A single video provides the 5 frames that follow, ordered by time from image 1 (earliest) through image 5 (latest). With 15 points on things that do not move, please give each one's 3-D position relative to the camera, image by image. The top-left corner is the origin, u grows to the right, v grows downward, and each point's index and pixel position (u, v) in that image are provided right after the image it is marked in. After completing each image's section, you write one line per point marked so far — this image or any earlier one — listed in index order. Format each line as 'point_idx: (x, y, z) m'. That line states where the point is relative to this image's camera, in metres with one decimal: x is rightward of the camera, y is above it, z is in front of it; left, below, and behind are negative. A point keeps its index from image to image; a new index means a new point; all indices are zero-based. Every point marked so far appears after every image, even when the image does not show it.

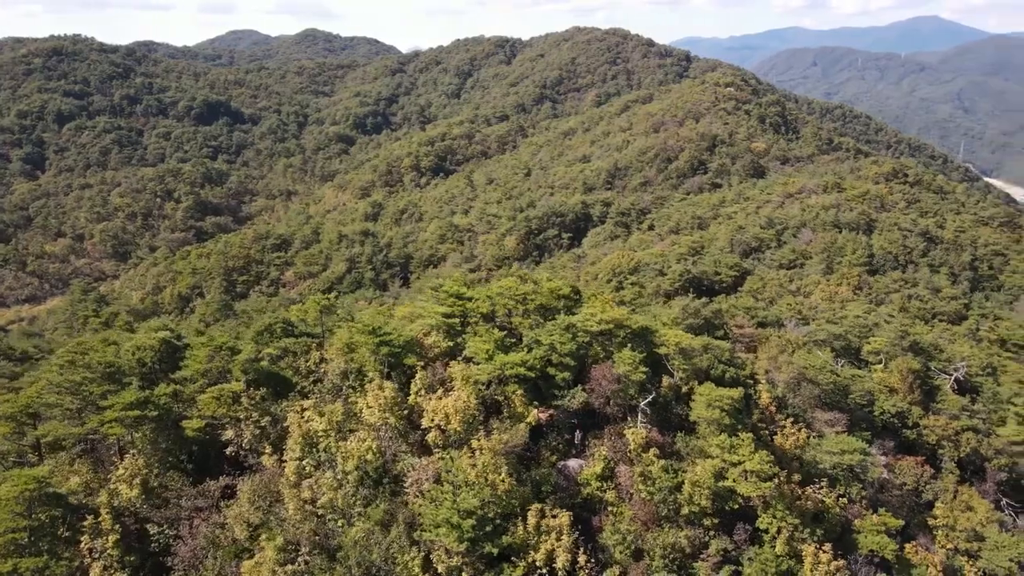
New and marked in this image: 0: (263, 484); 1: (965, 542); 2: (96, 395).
0: (-4.5, -3.6, +13.2) m
1: (+10.4, -5.8, +16.5) m
2: (-8.3, -2.2, +14.3) m
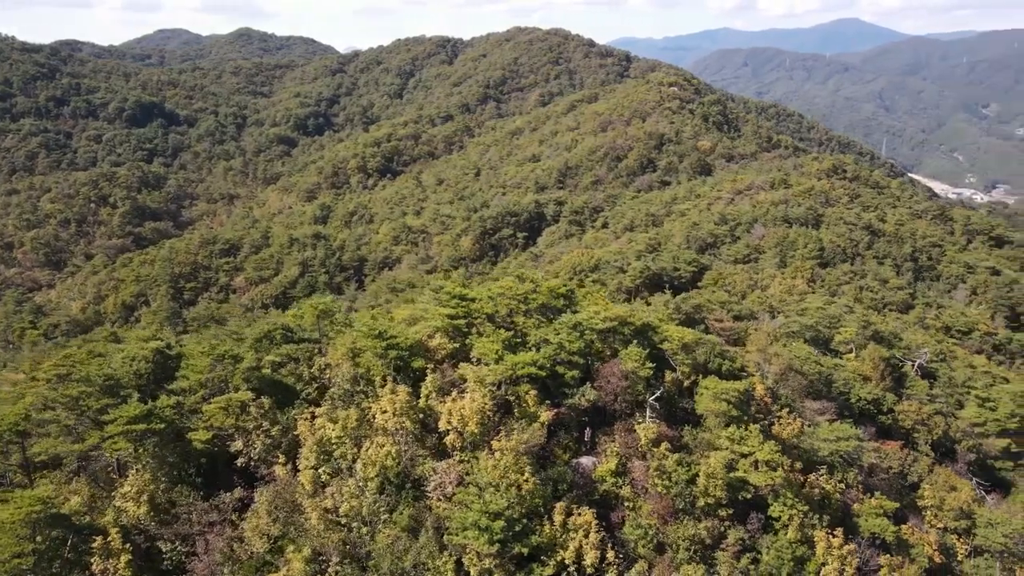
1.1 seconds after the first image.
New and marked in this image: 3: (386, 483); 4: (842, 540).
0: (-4.1, -3.7, +12.8) m
1: (+10.6, -5.6, +17.2) m
2: (-7.9, -2.3, +13.7) m
3: (-2.2, -3.5, +12.9) m
4: (+6.5, -5.1, +14.2) m
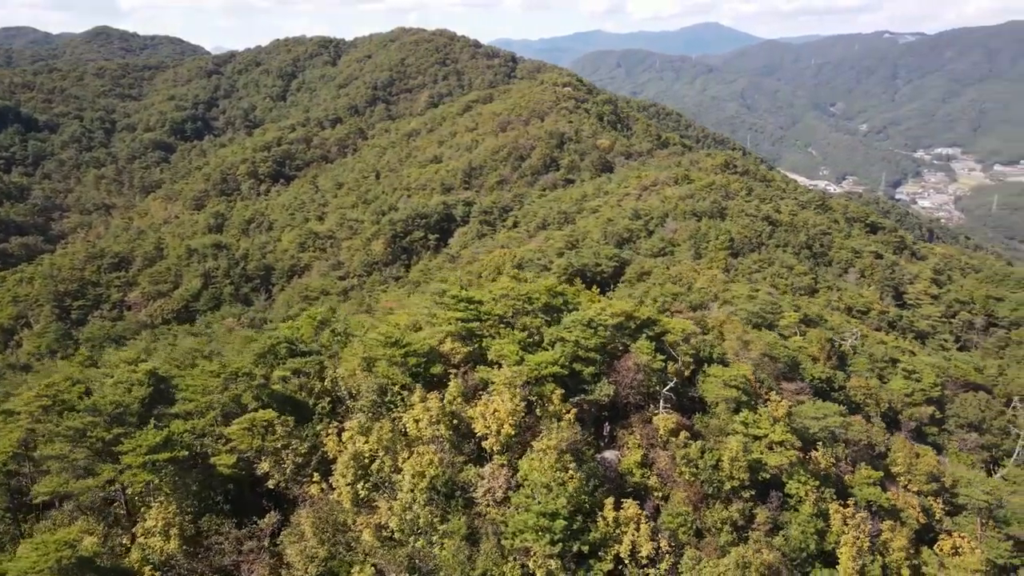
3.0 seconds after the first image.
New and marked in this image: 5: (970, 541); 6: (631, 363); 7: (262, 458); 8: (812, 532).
0: (-3.2, -3.9, +12.2) m
1: (+10.8, -5.1, +18.7) m
2: (-7.2, -2.7, +12.5) m
3: (-1.4, -3.6, +12.6) m
4: (+7.2, -4.8, +15.2) m
5: (+10.7, -5.9, +16.7) m
6: (+2.7, -1.7, +16.0) m
7: (-4.6, -3.1, +13.0) m
8: (+6.0, -4.9, +14.3) m
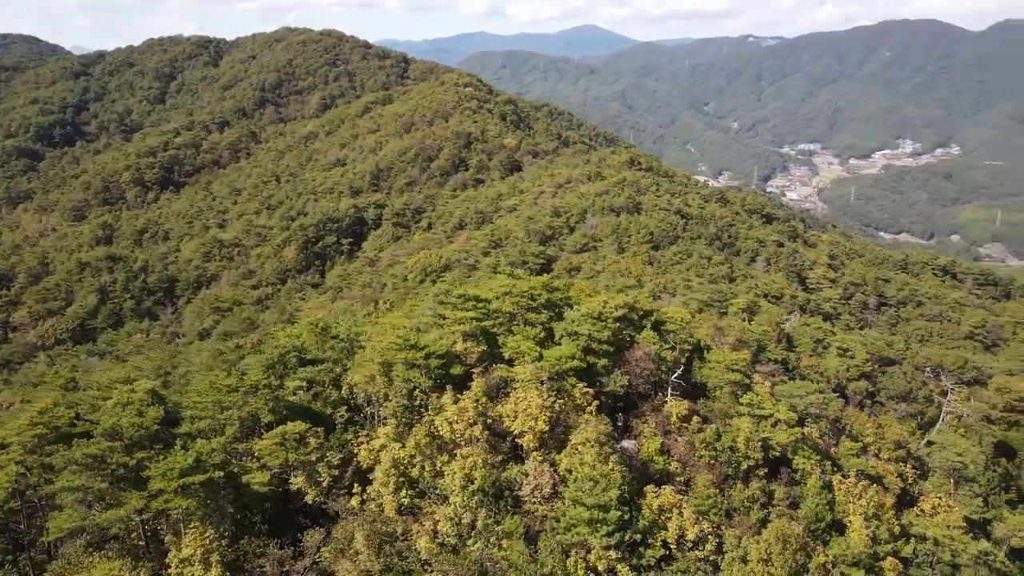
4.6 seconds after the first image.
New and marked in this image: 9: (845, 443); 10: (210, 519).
0: (-2.3, -3.9, +11.8) m
1: (+10.7, -4.6, +20.0) m
2: (-6.3, -2.9, +11.5) m
3: (-0.5, -3.6, +12.4) m
4: (+7.6, -4.4, +16.1) m
5: (+11.0, -5.4, +18.1) m
6: (+2.9, -1.5, +16.3) m
7: (-3.8, -3.2, +12.4) m
8: (+6.6, -4.6, +15.1) m
9: (+8.6, -4.0, +18.4) m
10: (-4.8, -3.7, +11.4) m
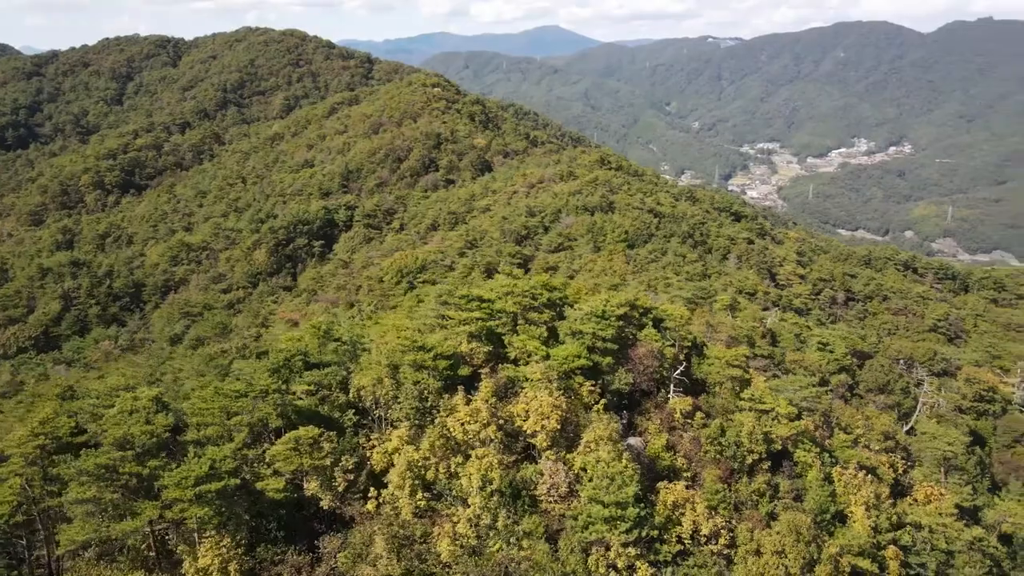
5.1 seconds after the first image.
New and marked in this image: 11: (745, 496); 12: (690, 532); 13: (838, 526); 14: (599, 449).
0: (-2.0, -3.9, +11.6) m
1: (+10.7, -4.4, +20.5) m
2: (-6.0, -3.0, +11.2) m
3: (-0.2, -3.6, +12.3) m
4: (+7.8, -4.3, +16.4) m
5: (+11.0, -5.2, +18.5) m
6: (+3.0, -1.5, +16.4) m
7: (-3.5, -3.3, +12.2) m
8: (+6.8, -4.5, +15.3) m
9: (+8.7, -3.9, +18.8) m
10: (-4.5, -3.7, +11.1) m
11: (+4.7, -4.2, +14.4) m
12: (+3.2, -4.4, +12.7) m
13: (+6.9, -5.0, +15.1) m
14: (+1.6, -3.0, +12.9) m
